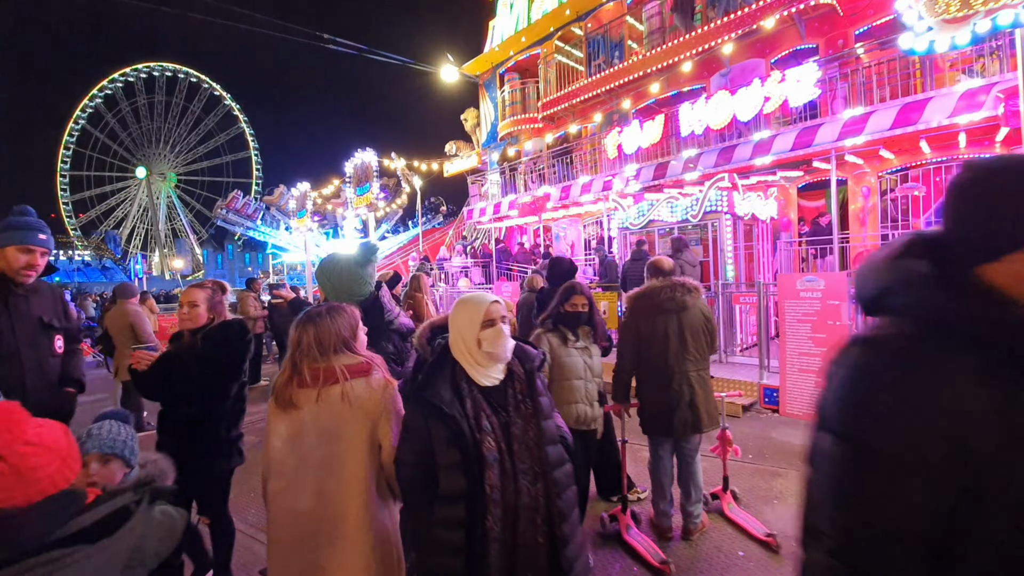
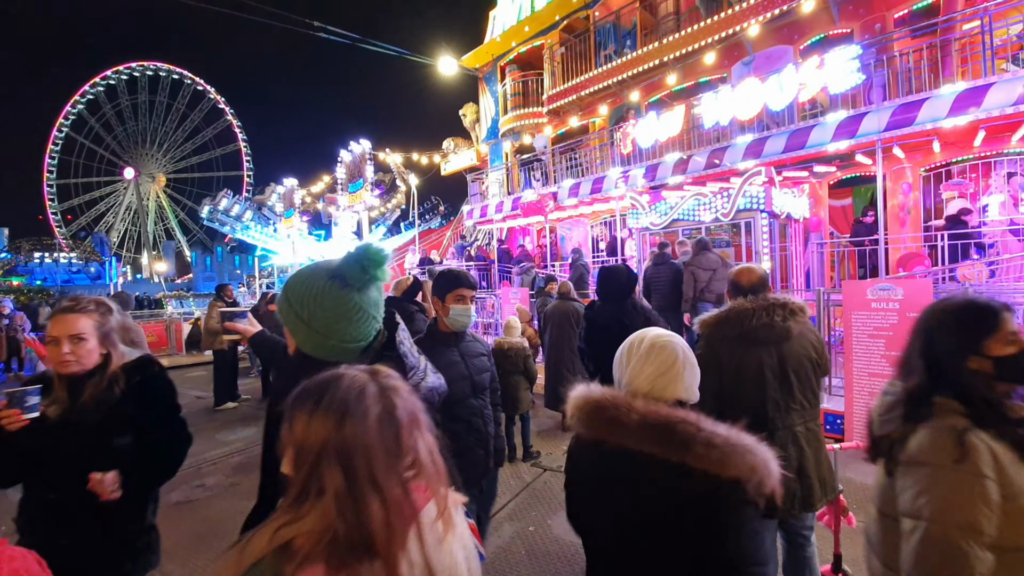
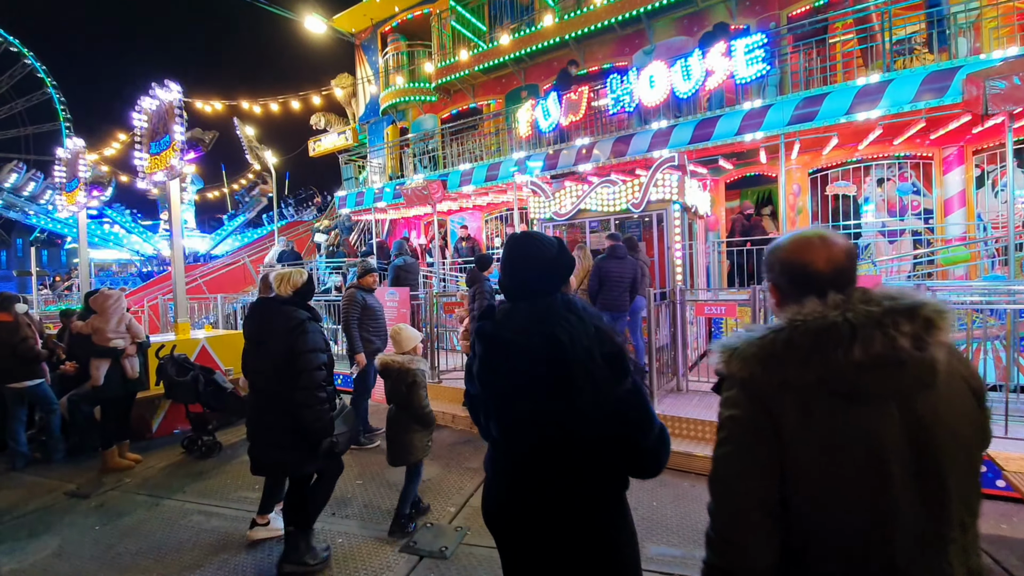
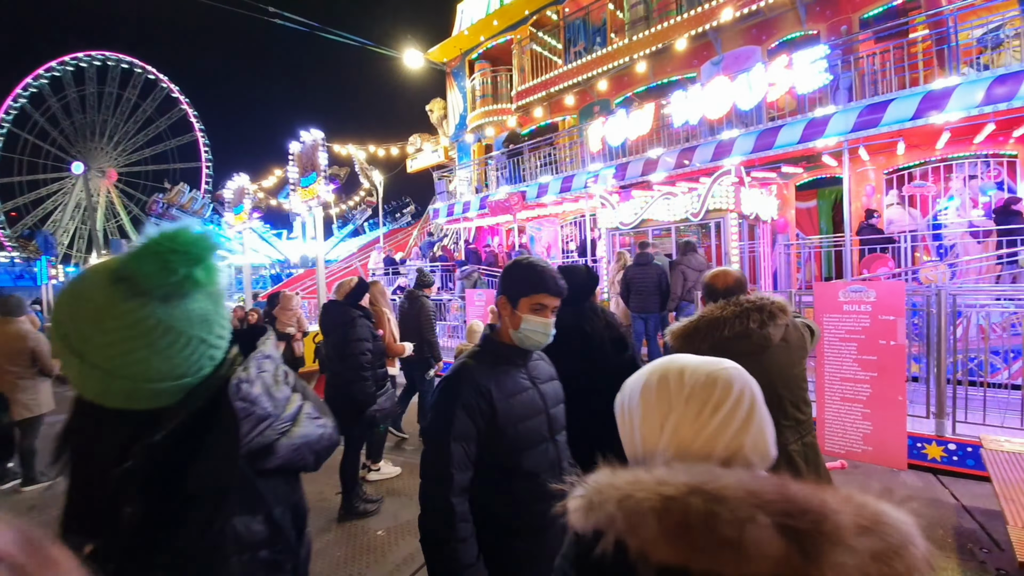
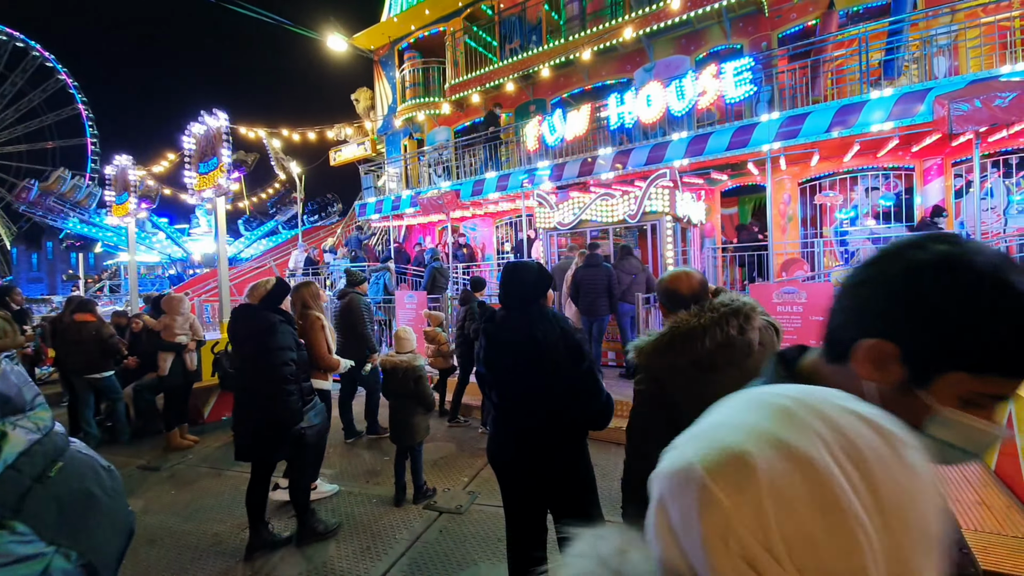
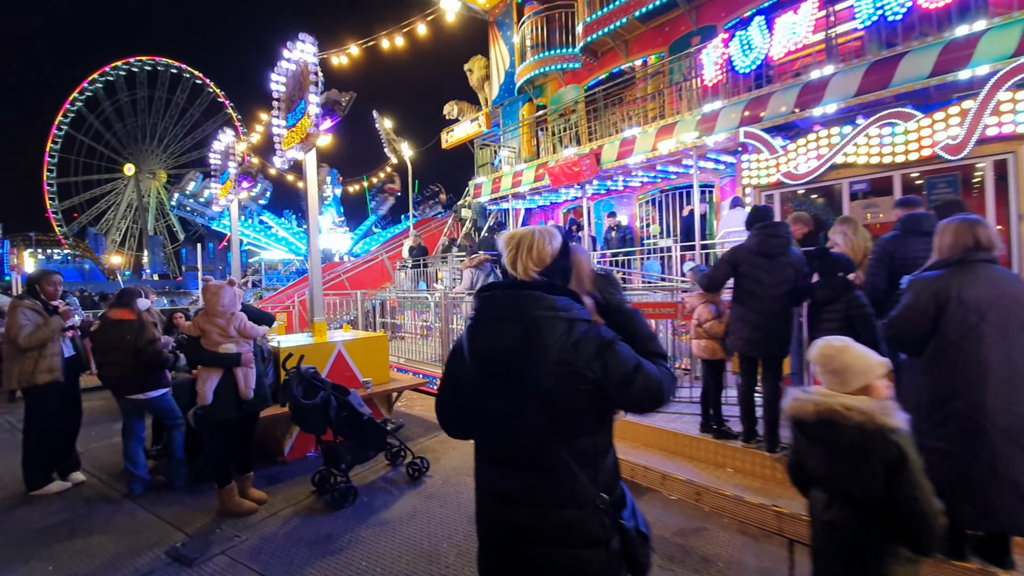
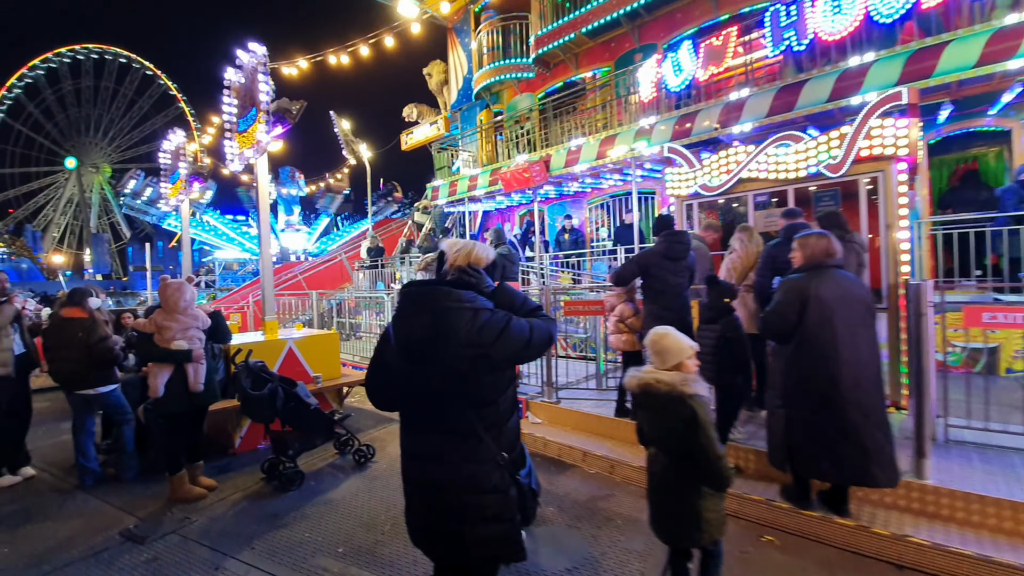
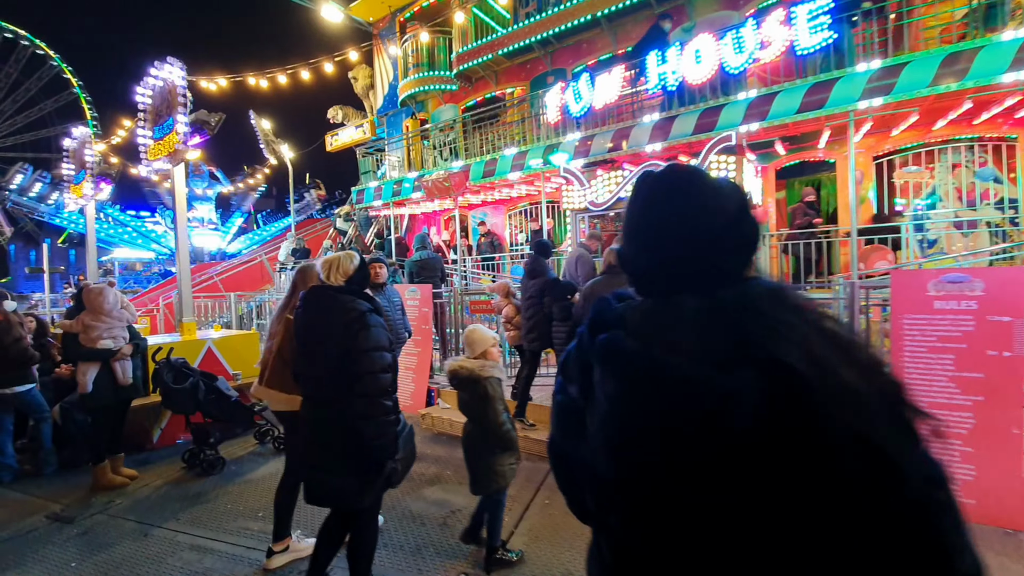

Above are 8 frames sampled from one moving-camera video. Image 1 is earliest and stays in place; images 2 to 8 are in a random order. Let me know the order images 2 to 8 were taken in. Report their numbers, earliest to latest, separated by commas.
2, 4, 5, 3, 8, 7, 6
